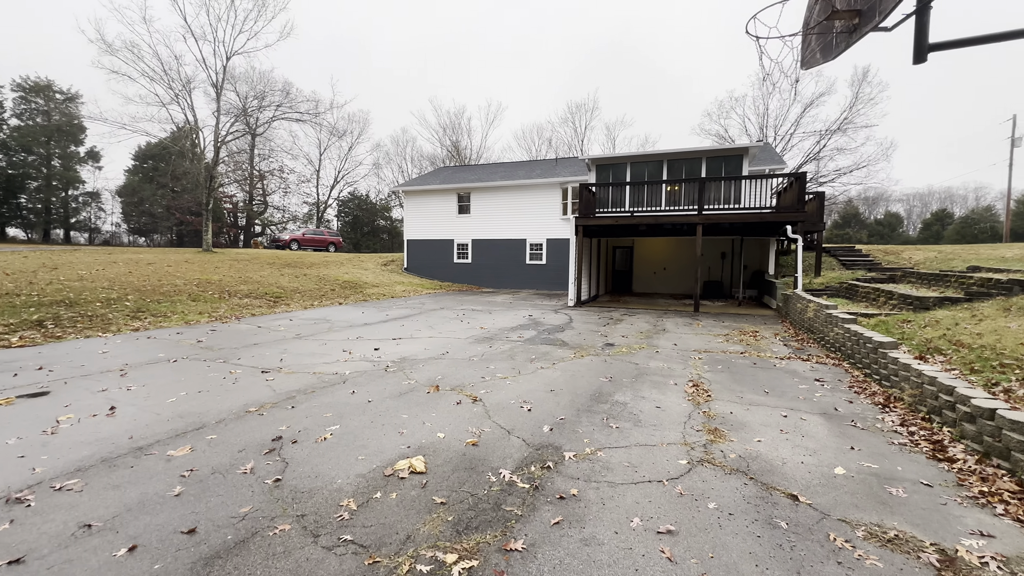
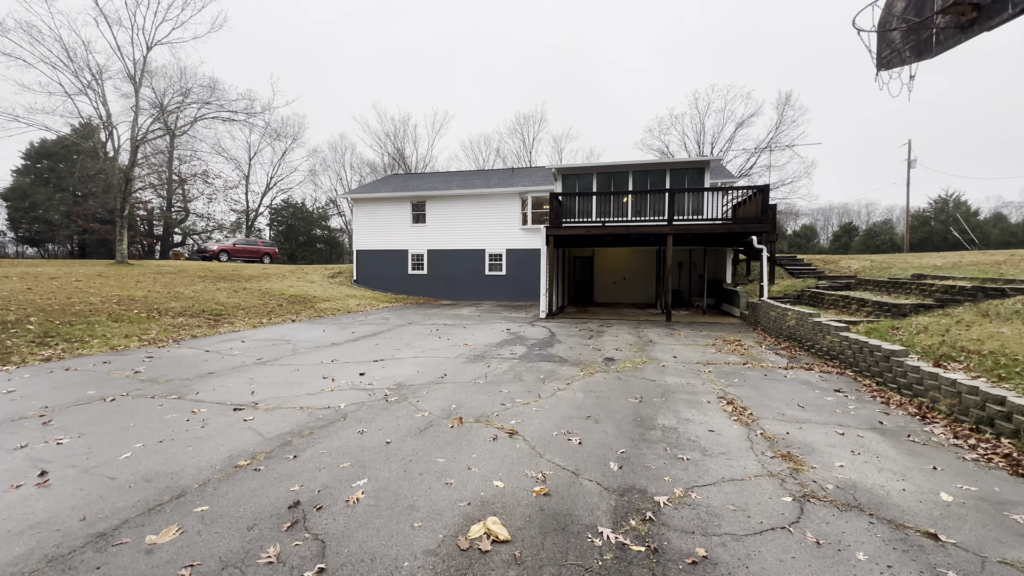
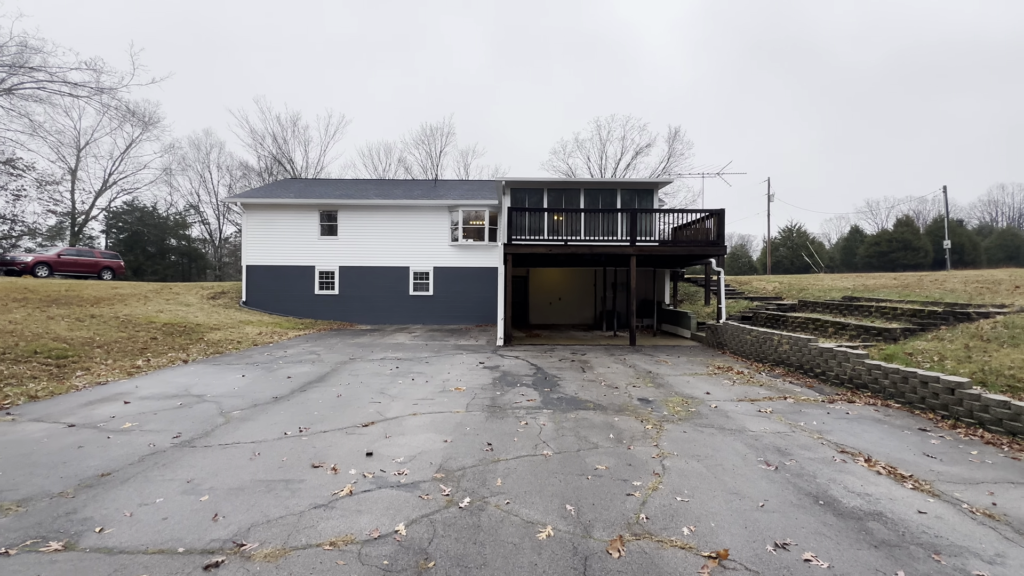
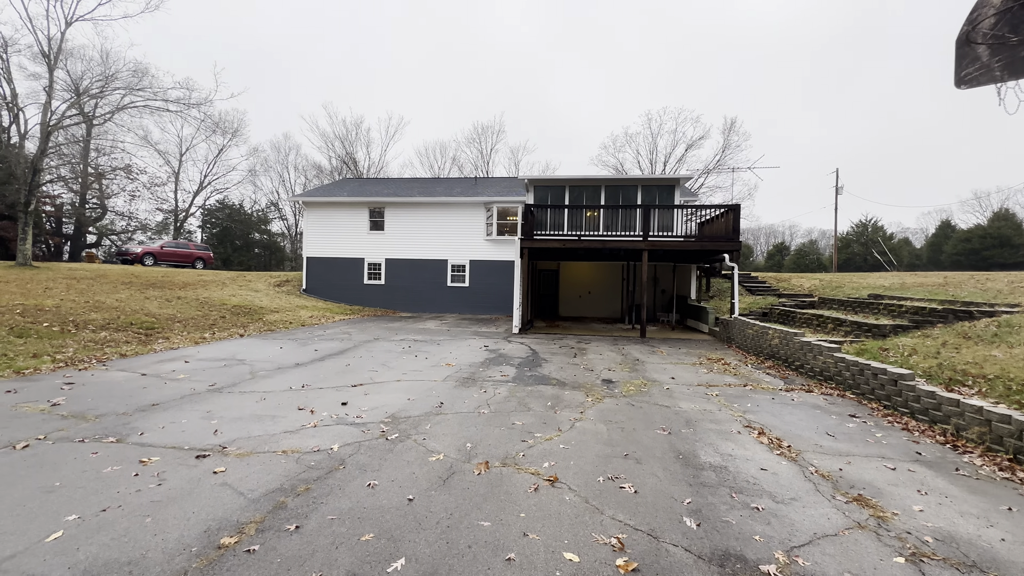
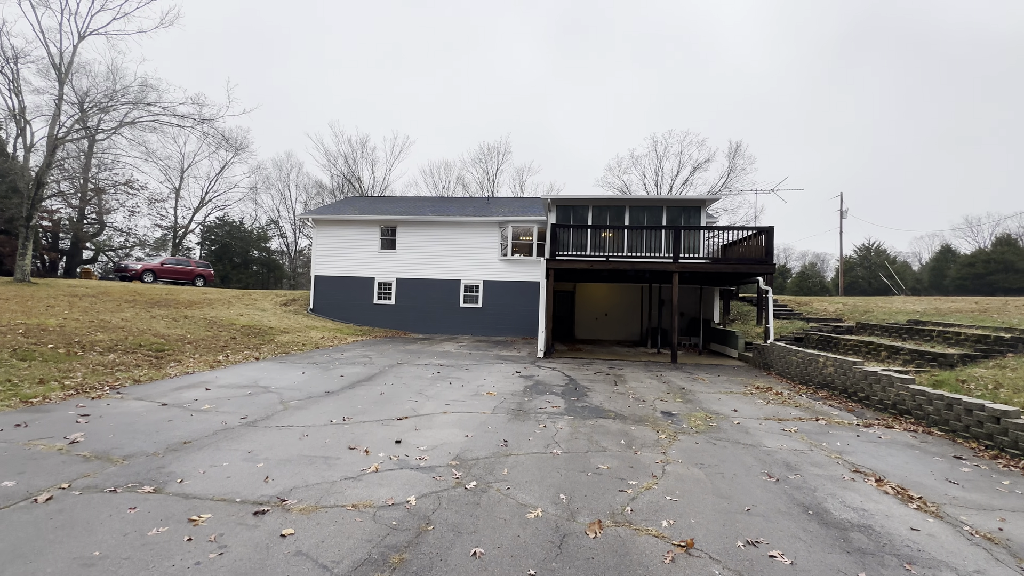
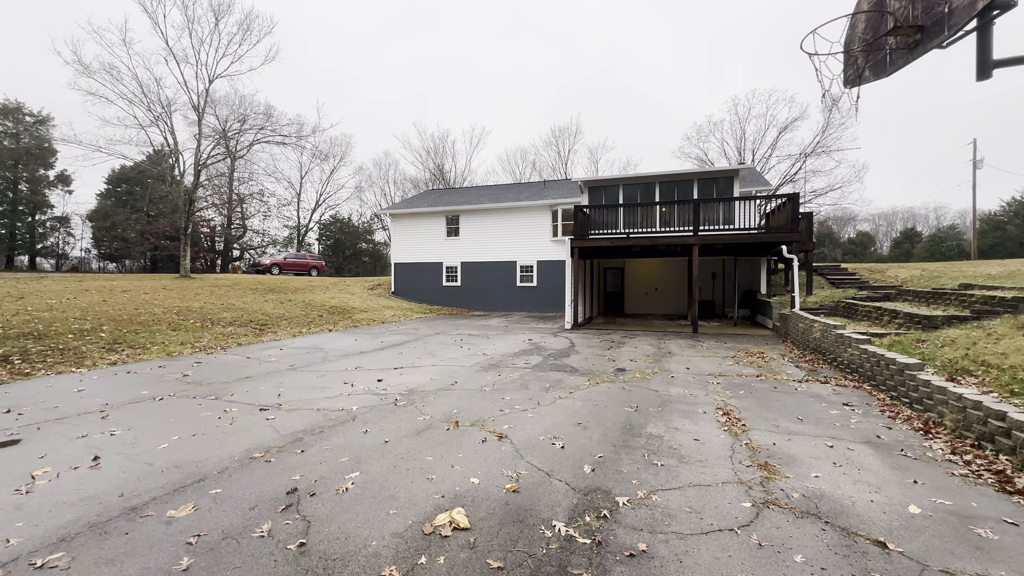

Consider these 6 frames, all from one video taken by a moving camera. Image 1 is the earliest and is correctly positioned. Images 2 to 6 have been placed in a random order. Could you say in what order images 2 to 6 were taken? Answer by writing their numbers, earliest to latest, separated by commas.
6, 2, 4, 5, 3
